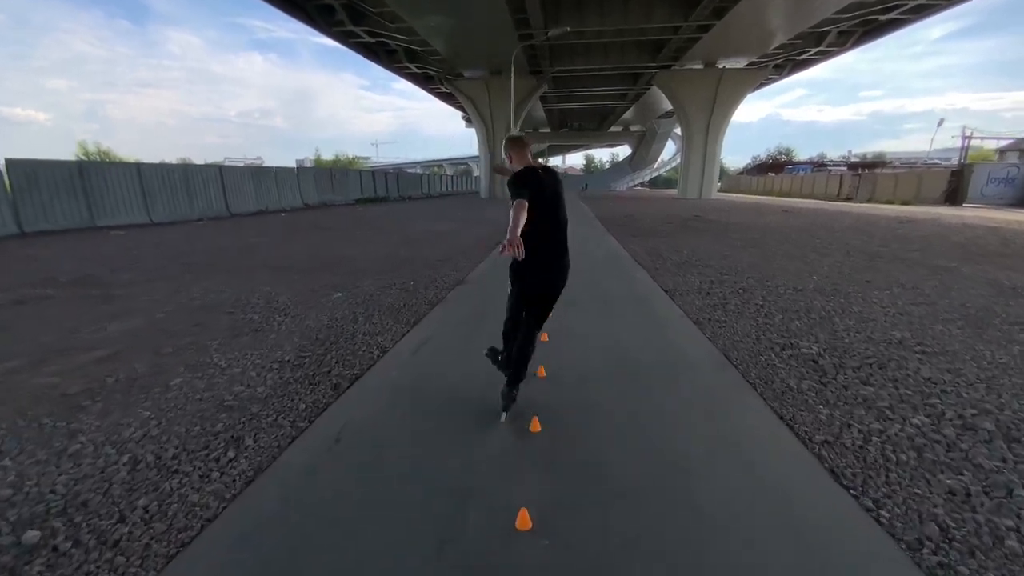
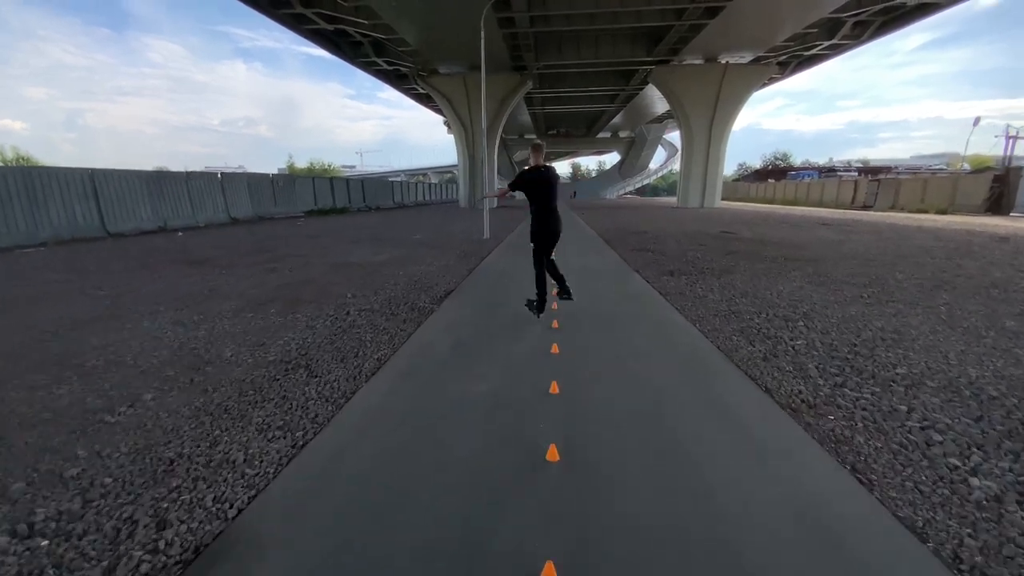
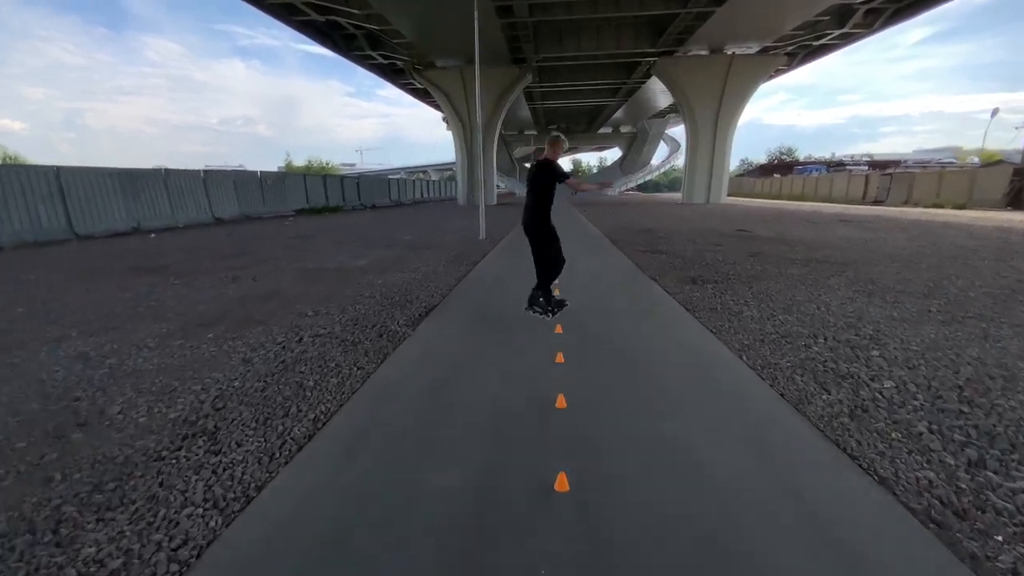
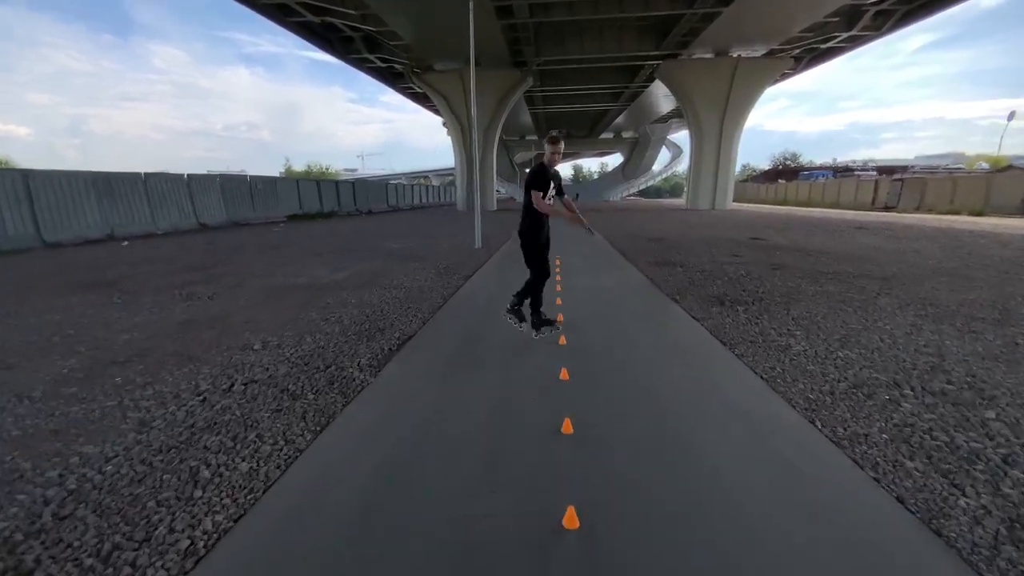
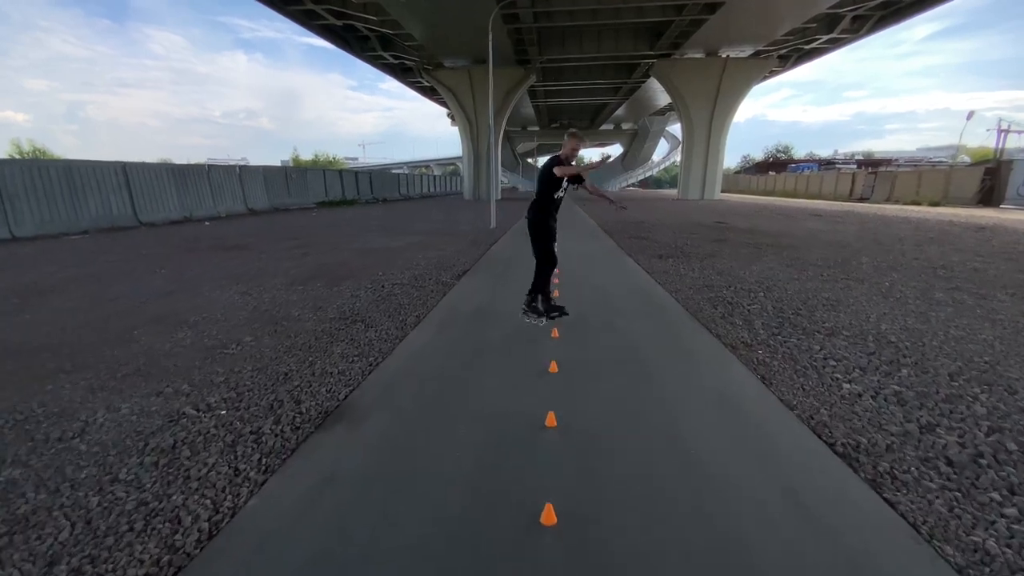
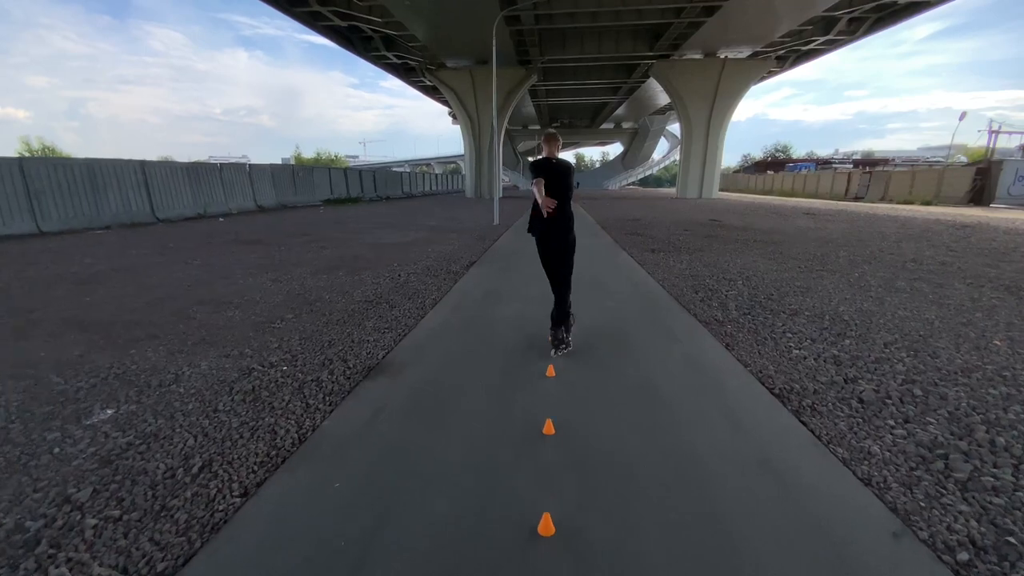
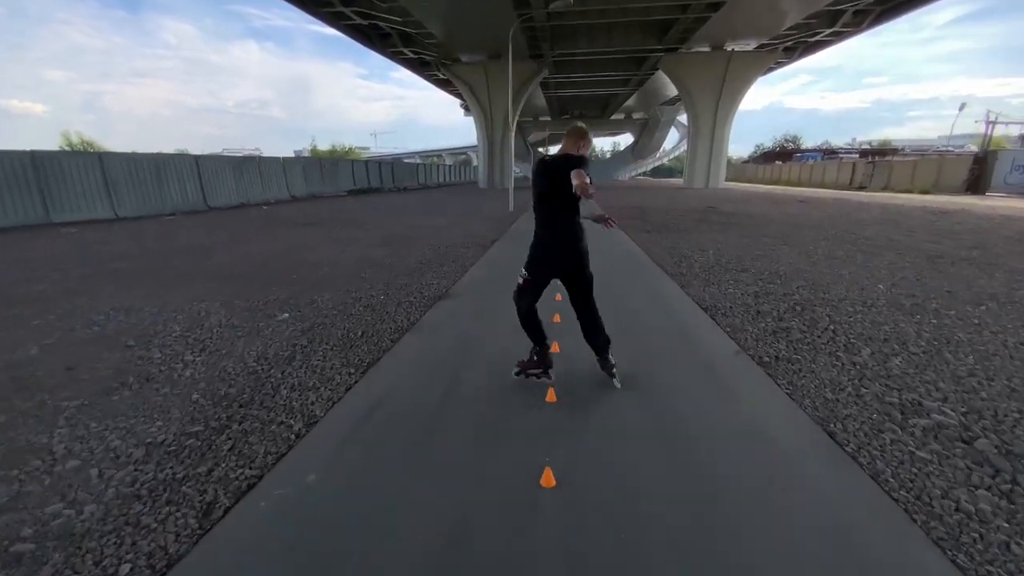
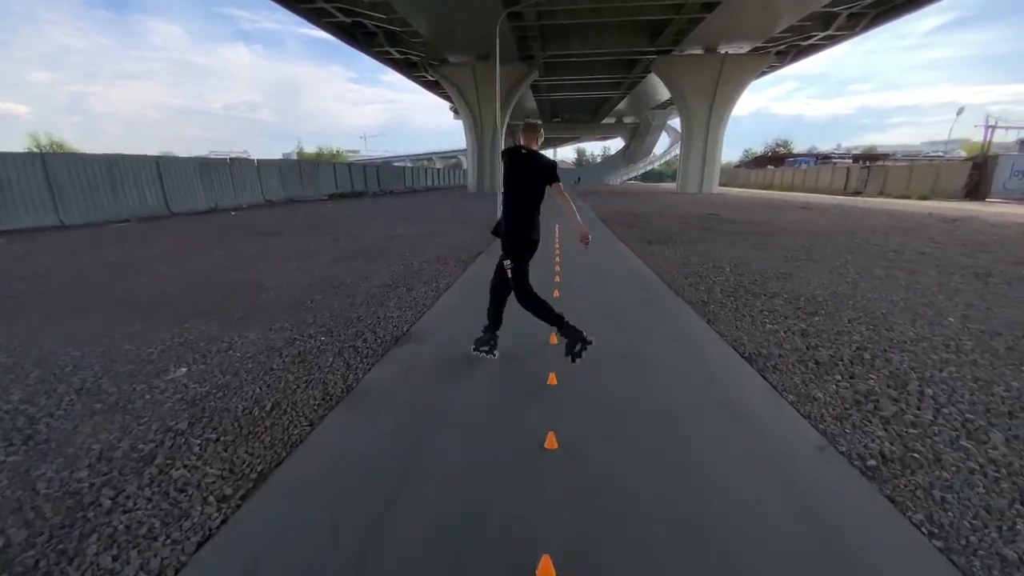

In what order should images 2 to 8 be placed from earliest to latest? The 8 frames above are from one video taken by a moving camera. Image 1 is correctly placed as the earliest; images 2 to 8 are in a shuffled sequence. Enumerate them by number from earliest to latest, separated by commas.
7, 8, 6, 5, 2, 3, 4
